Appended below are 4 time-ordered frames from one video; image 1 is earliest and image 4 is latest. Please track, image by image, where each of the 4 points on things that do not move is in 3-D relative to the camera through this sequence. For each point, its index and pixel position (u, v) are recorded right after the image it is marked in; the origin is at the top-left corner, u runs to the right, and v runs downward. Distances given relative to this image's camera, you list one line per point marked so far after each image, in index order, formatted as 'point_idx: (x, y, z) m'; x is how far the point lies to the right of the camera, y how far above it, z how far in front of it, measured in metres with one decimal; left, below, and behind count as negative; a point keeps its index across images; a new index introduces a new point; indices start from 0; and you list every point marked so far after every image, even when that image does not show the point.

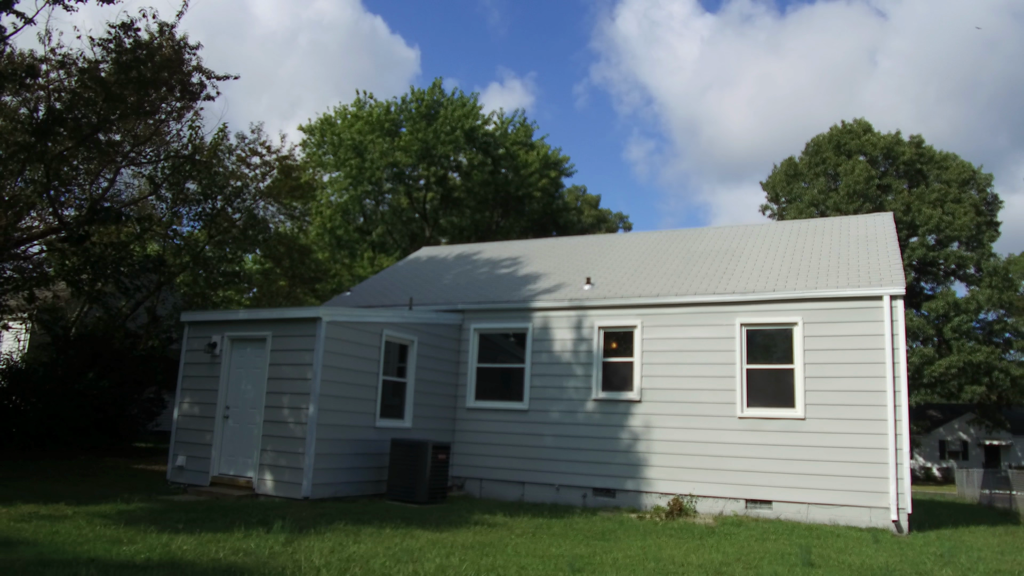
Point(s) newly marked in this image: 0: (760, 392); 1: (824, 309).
0: (+3.7, -1.5, +11.6) m
1: (+4.5, -0.3, +11.3) m
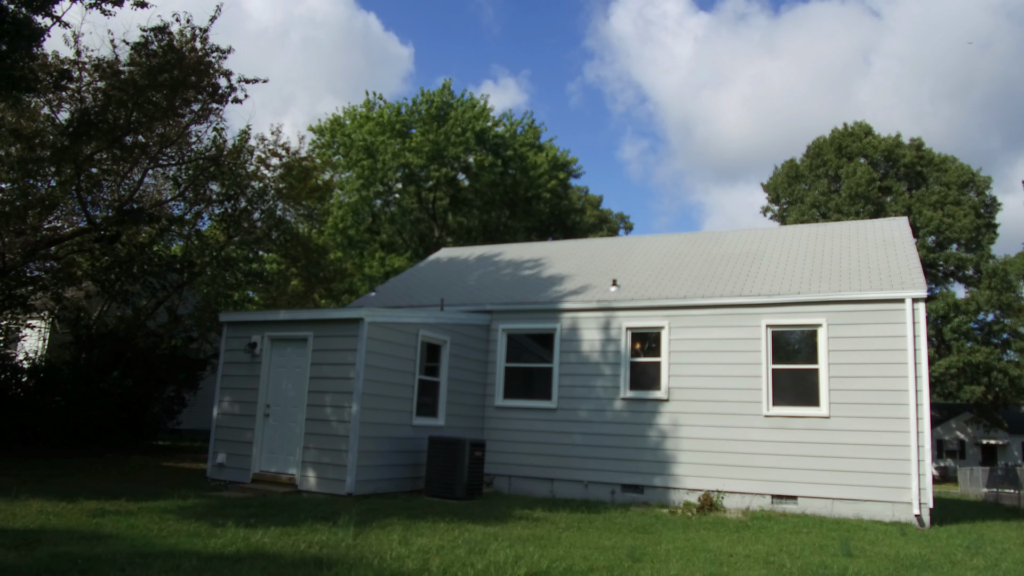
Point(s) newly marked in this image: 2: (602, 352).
0: (+4.2, -1.6, +11.9) m
1: (+5.0, -0.4, +11.7) m
2: (+1.5, -1.1, +13.3) m
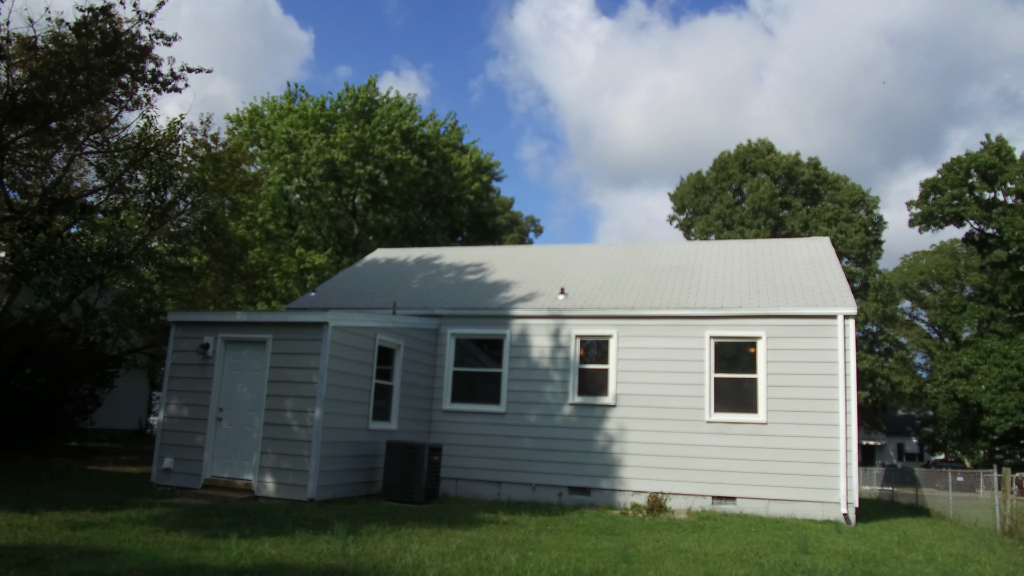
0: (+3.5, -1.8, +12.7) m
1: (+4.4, -0.6, +12.6) m
2: (+0.7, -1.2, +13.7) m
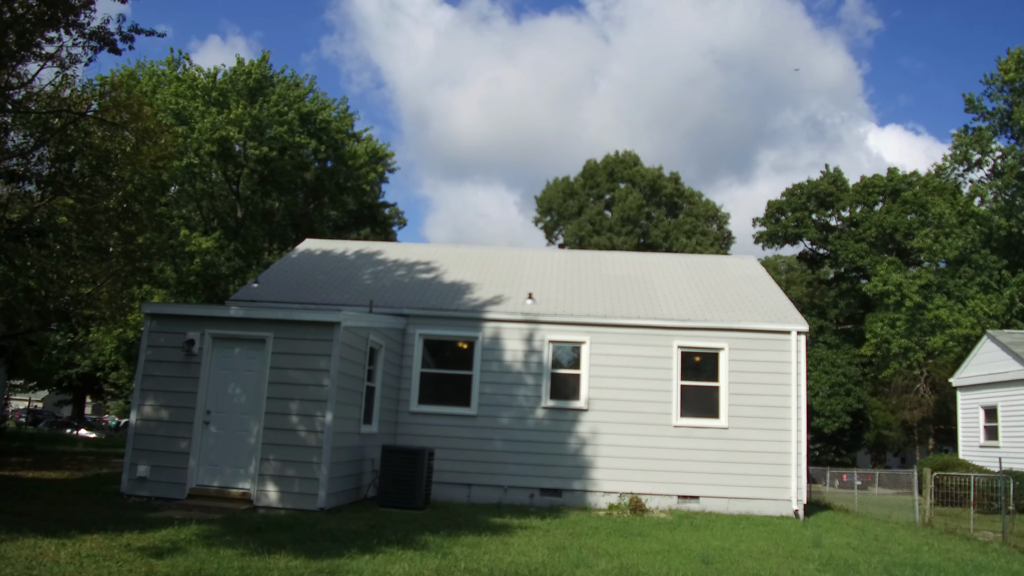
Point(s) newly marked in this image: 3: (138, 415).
0: (+3.1, -2.0, +13.7) m
1: (+4.1, -0.9, +13.7) m
2: (+0.2, -1.3, +13.9) m
3: (-5.1, -1.7, +10.6) m
